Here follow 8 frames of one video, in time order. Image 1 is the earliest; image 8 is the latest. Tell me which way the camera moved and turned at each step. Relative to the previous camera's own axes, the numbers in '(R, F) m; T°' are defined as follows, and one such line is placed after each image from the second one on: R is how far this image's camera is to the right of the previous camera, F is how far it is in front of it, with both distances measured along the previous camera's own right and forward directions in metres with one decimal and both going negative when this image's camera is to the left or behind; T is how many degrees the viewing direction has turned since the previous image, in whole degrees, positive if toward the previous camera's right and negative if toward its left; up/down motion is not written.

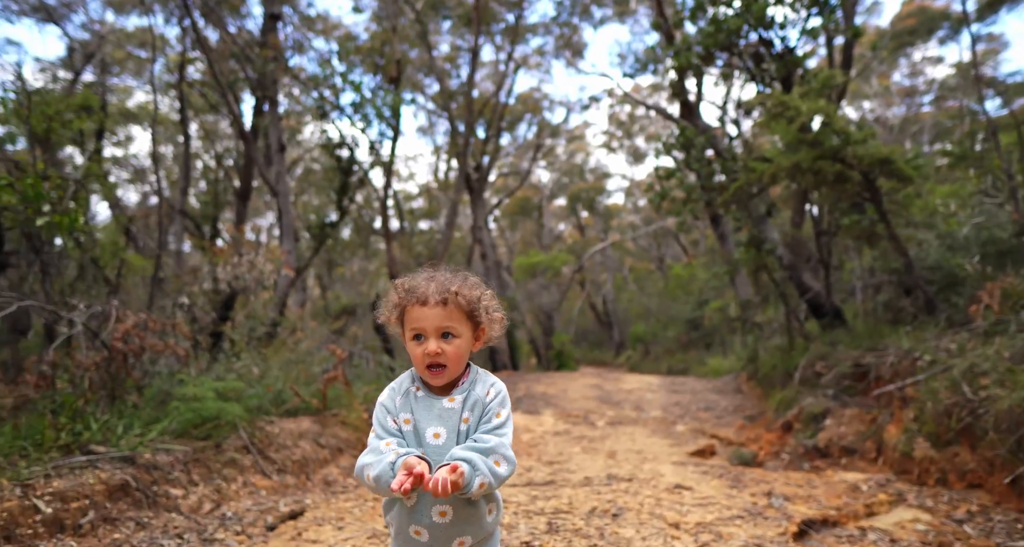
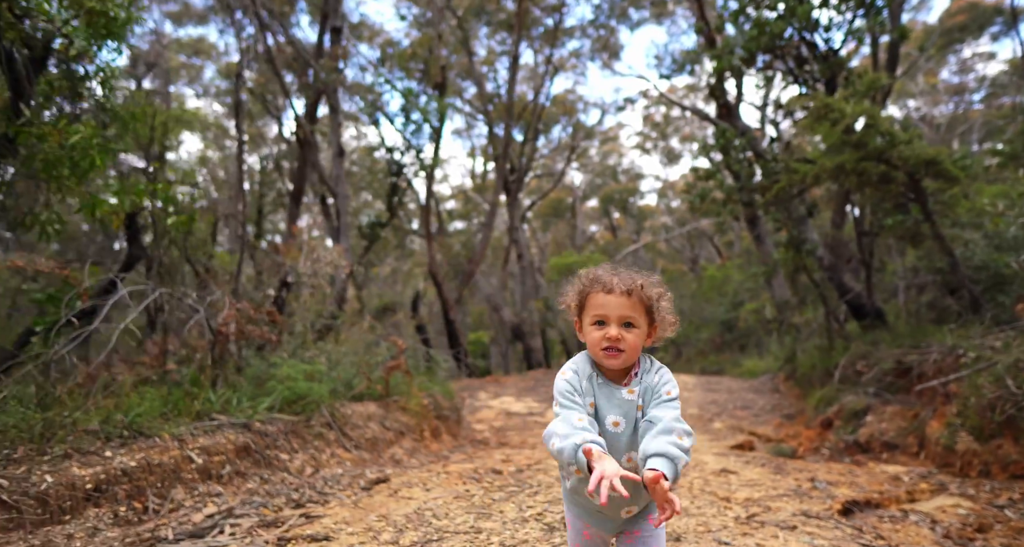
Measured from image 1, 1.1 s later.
(-0.2, -0.4) m; -2°
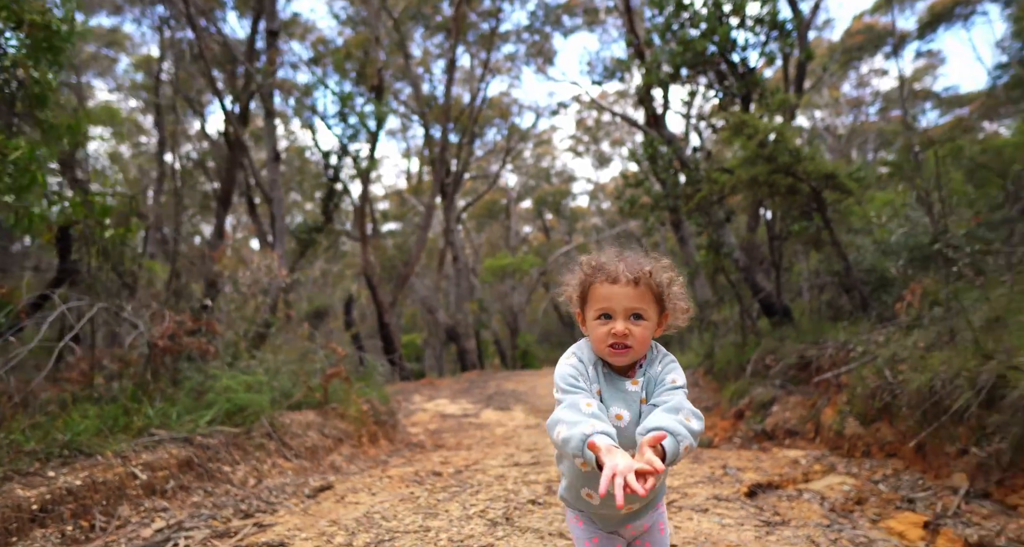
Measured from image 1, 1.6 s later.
(0.0, -0.4) m; +5°
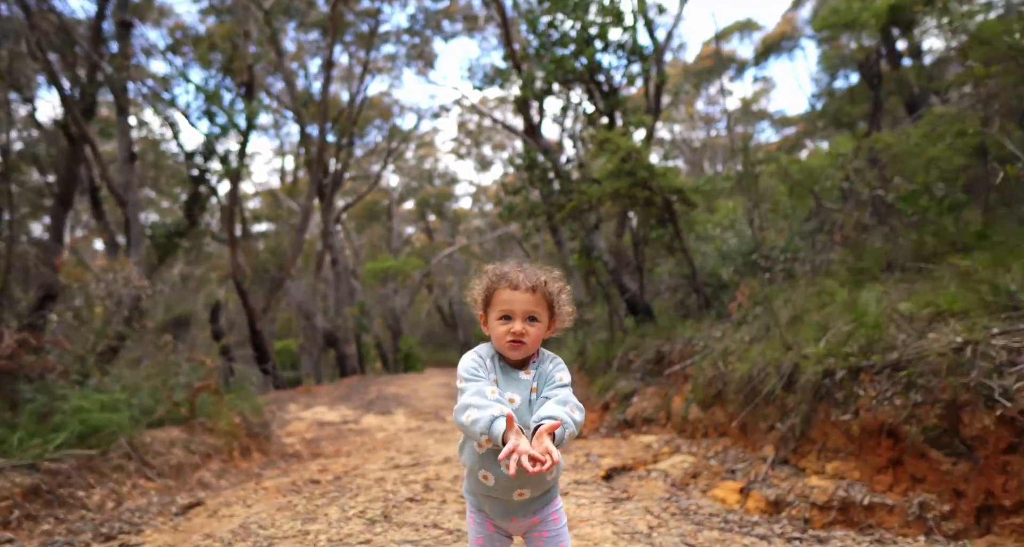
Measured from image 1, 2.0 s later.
(0.0, -0.5) m; +9°
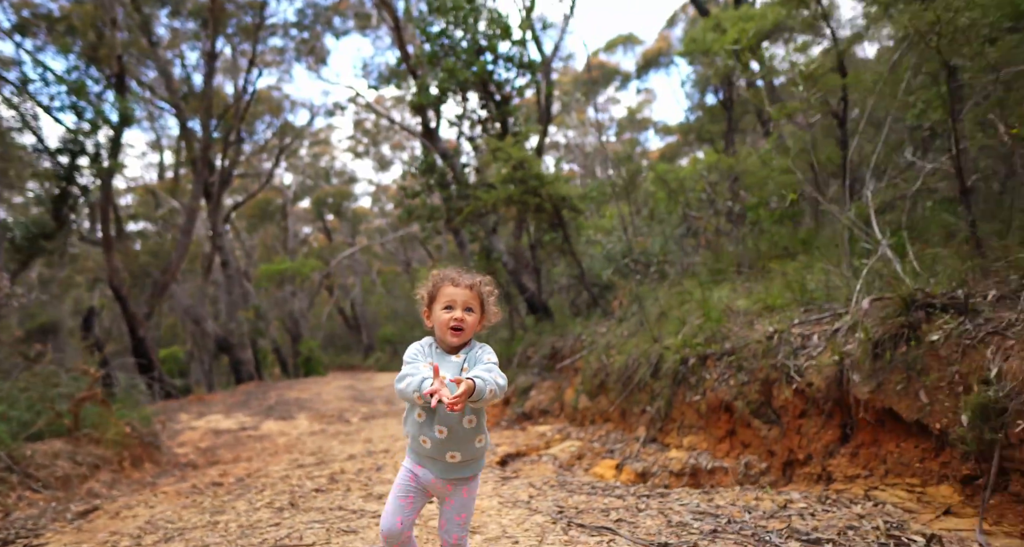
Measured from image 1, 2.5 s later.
(0.0, -0.6) m; +8°
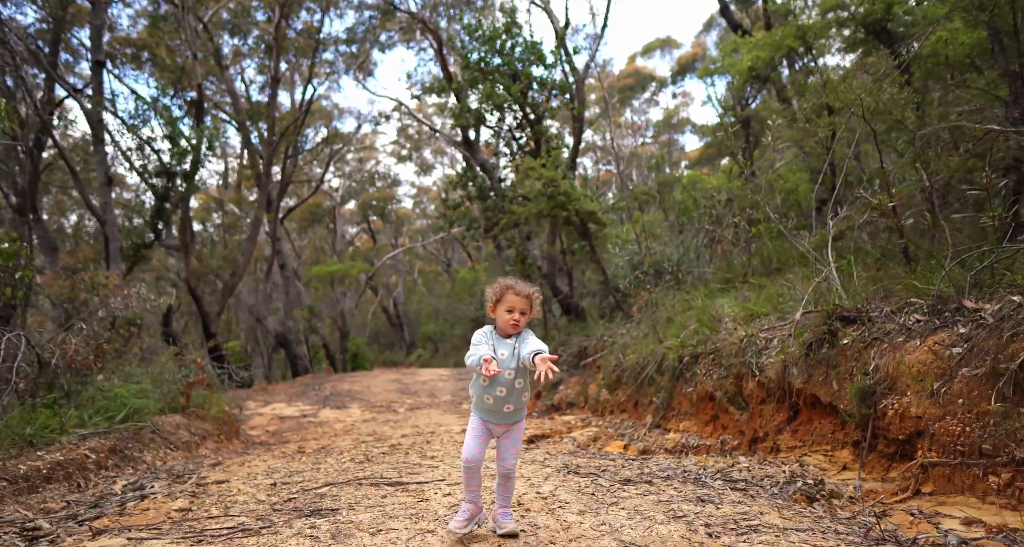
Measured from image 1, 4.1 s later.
(+0.1, -1.1) m; -3°
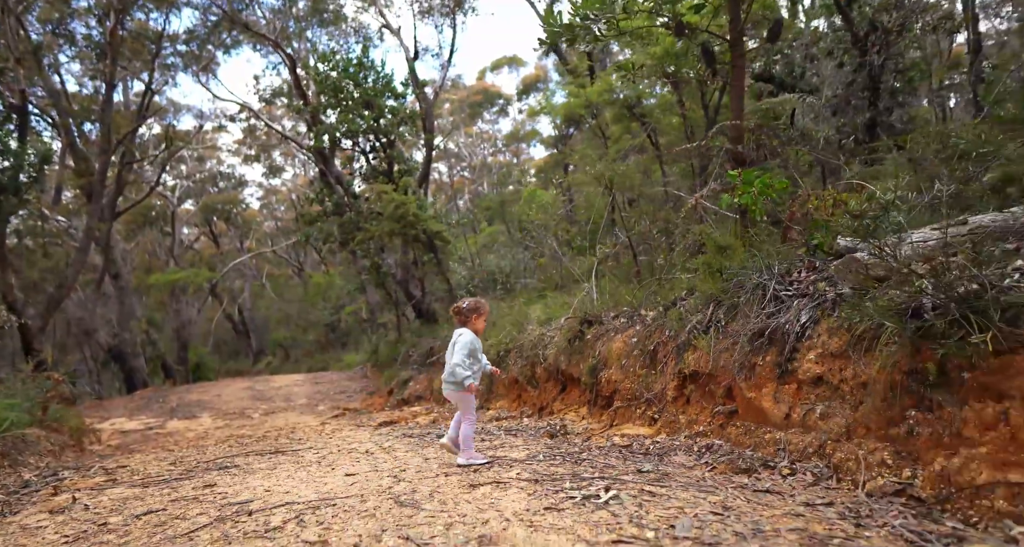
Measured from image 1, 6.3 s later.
(0.0, -1.8) m; +12°
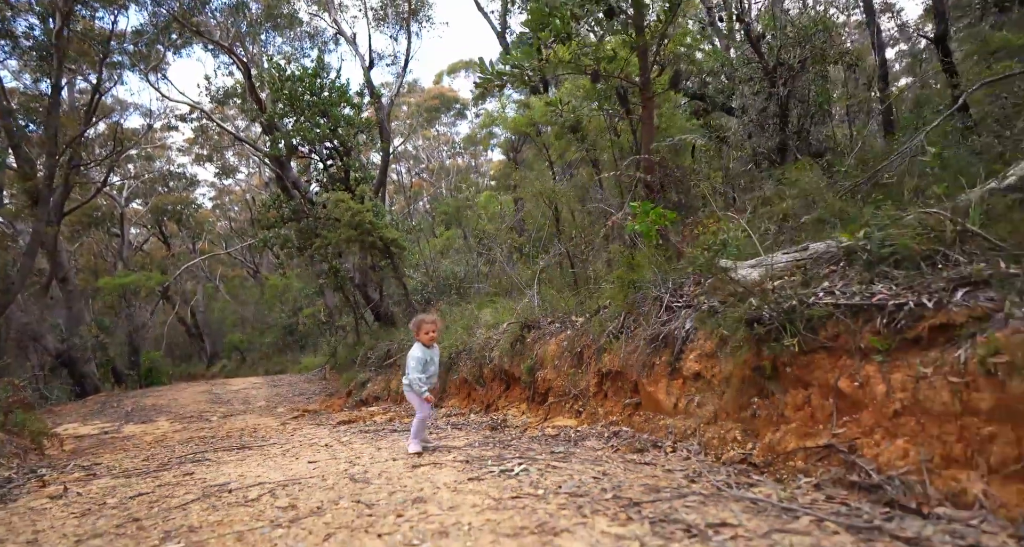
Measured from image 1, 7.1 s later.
(+0.1, -0.6) m; +3°
